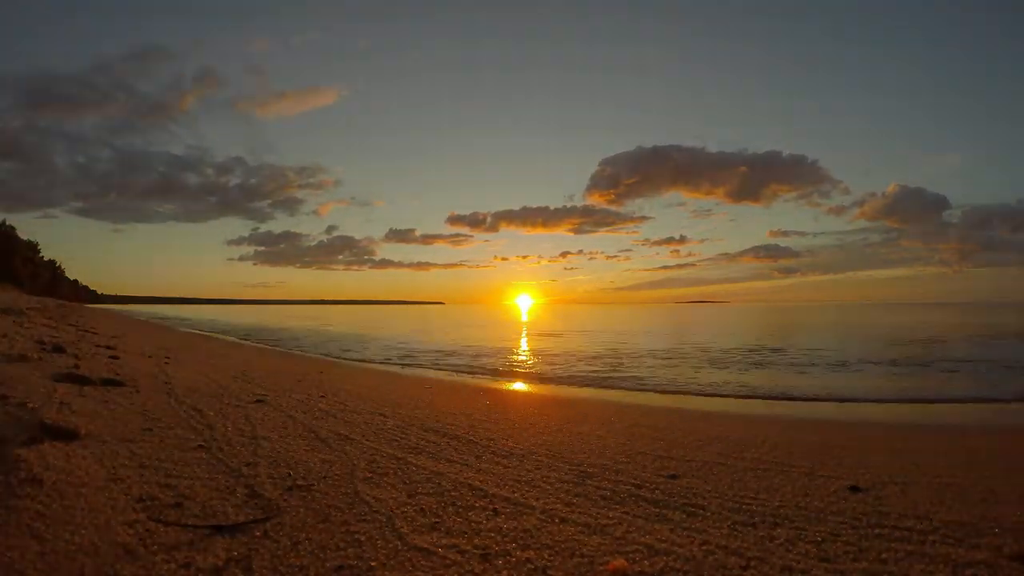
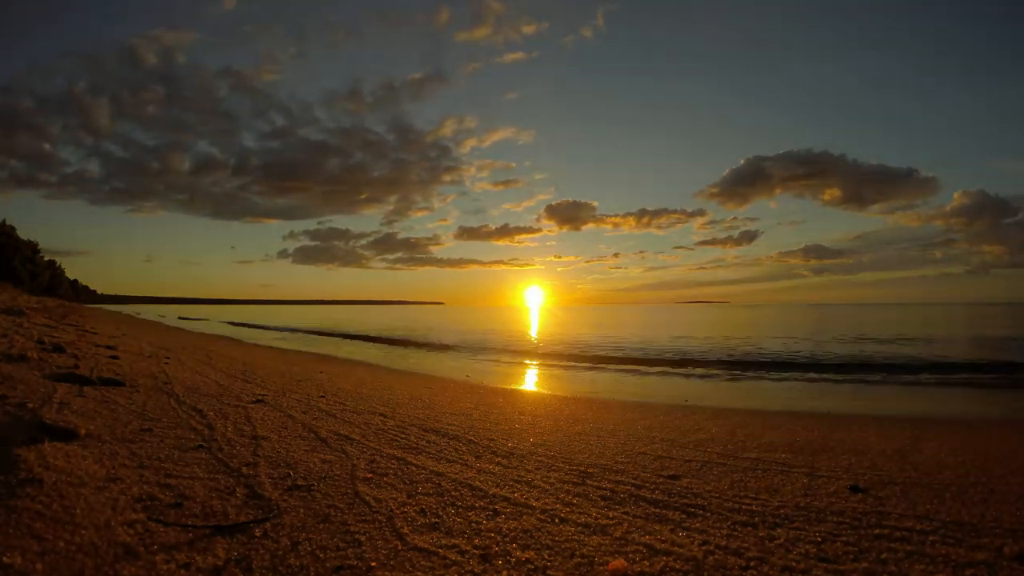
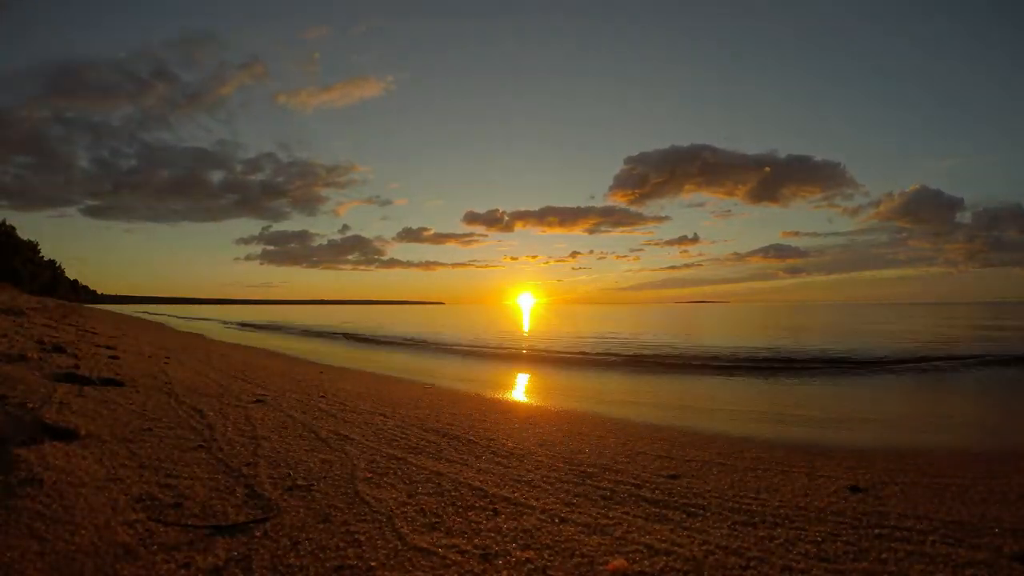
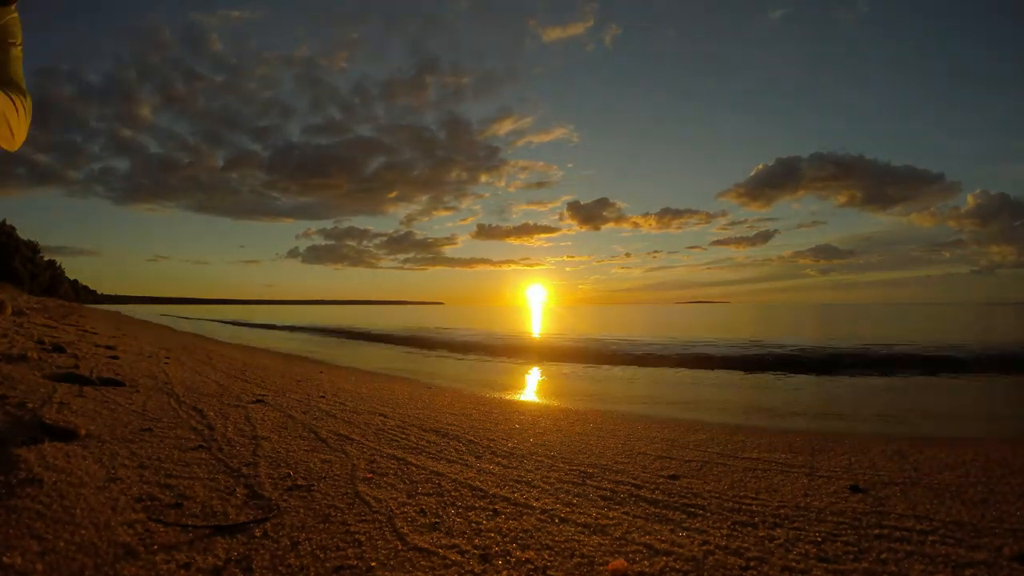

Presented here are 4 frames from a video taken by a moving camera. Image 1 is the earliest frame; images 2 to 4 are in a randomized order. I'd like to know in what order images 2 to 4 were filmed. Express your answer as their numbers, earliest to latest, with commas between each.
3, 2, 4
